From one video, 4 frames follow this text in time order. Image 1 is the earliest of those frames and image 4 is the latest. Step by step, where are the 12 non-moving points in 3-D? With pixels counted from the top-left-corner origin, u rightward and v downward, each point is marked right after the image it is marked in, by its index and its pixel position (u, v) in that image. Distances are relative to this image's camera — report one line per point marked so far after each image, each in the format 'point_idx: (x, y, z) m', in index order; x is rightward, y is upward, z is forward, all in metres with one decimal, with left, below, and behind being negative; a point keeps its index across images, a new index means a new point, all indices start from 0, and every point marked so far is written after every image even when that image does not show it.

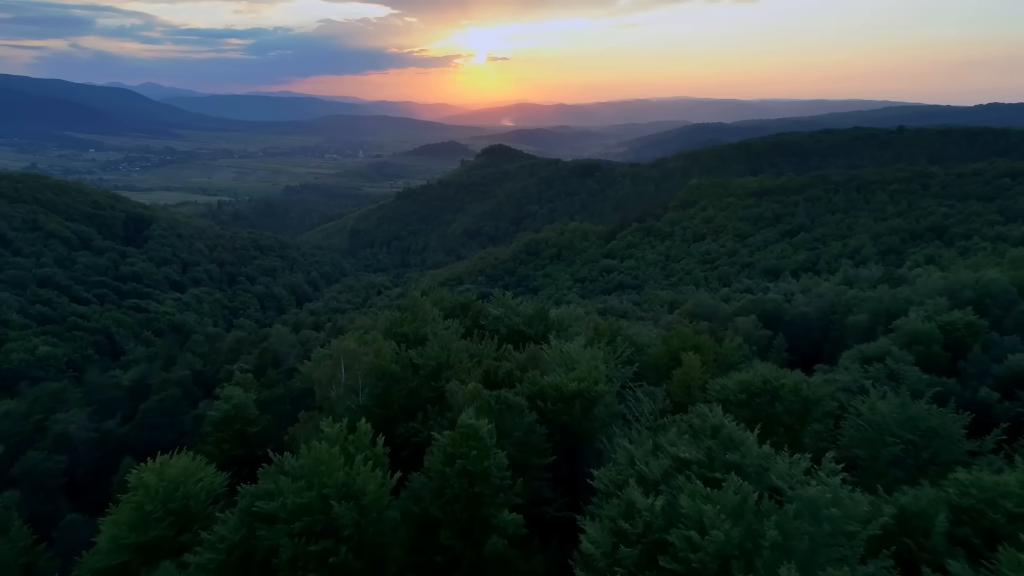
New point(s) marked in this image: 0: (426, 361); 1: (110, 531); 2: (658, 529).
0: (-1.9, -1.6, +16.5) m
1: (-7.0, -4.3, +13.5) m
2: (+1.6, -2.6, +8.4) m
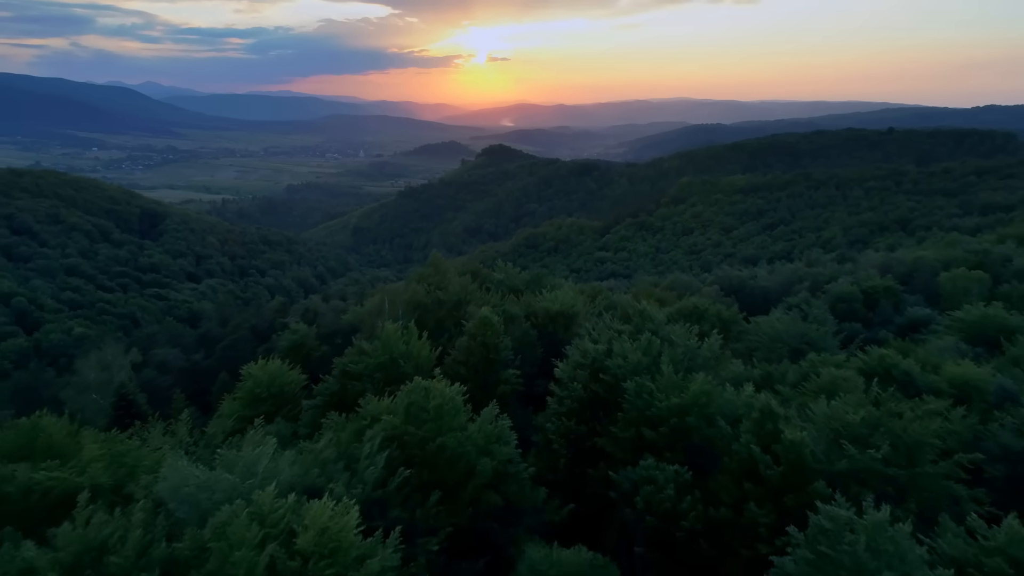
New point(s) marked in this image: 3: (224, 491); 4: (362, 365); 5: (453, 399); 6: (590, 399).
0: (-1.9, -0.3, +22.3) m
1: (-7.0, -2.9, +19.3) m
2: (+1.6, -1.3, +14.3) m
3: (-3.3, -2.4, +9.0) m
4: (-3.2, -1.6, +16.2) m
5: (-0.9, -1.7, +11.6) m
6: (+1.4, -2.0, +13.9) m
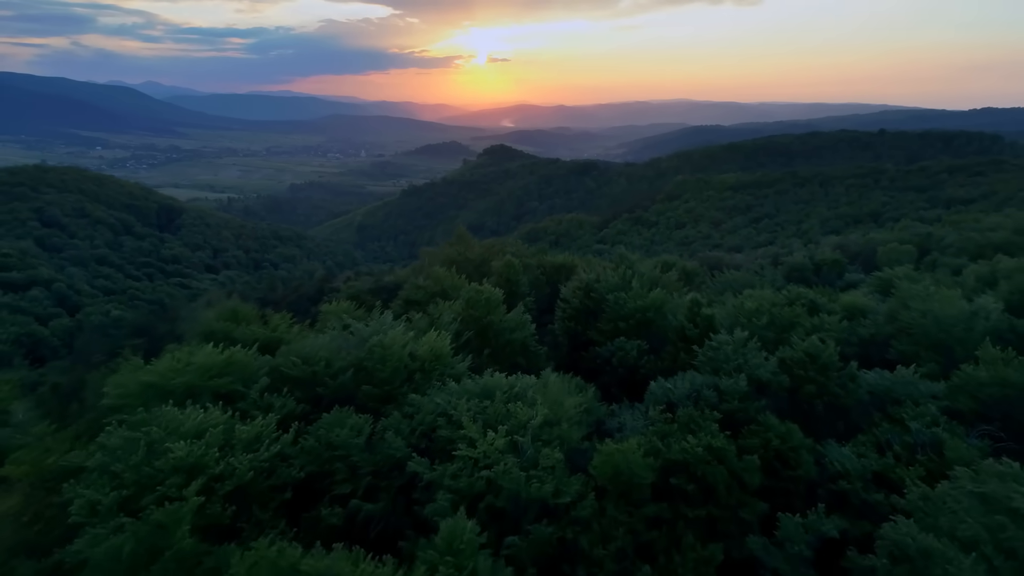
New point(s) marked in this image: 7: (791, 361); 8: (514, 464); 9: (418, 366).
0: (-1.4, +1.2, +28.8) m
1: (-6.5, -1.5, +25.8) m
2: (+2.1, +0.1, +20.7) m
3: (-2.8, -0.9, +15.4) m
4: (-2.7, -0.1, +22.6) m
5: (-0.4, -0.3, +18.0) m
6: (+1.9, -0.6, +20.4) m
7: (+5.1, -1.3, +14.0) m
8: (0.0, -2.3, +10.5) m
9: (-1.7, -1.4, +14.2) m
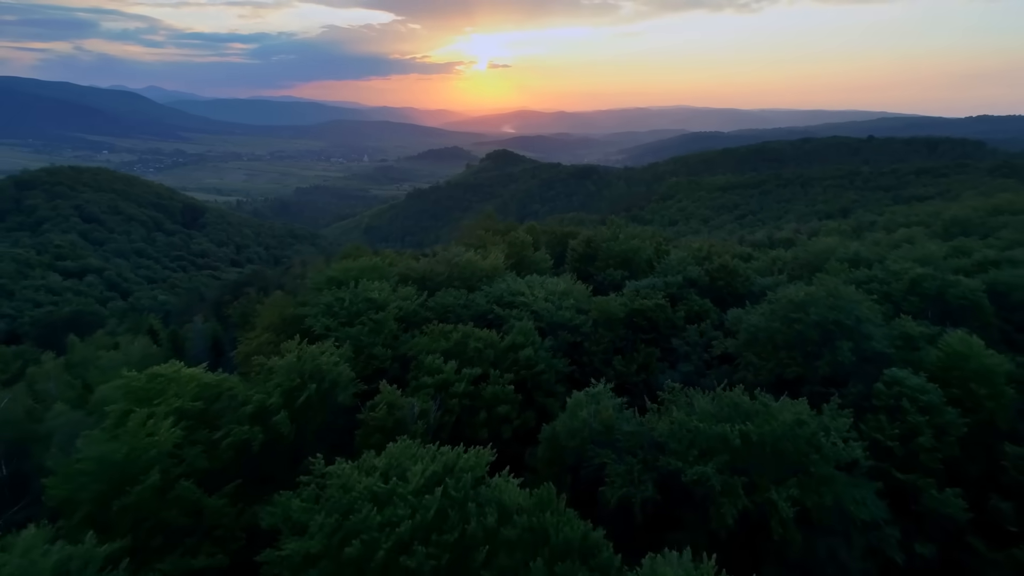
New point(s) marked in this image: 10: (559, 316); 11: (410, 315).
0: (-0.4, +3.0, +37.9) m
1: (-5.6, +0.4, +34.9) m
2: (+3.0, +1.9, +29.9) m
3: (-1.9, +1.0, +24.5) m
4: (-1.7, +1.7, +31.8) m
5: (+0.5, +1.6, +27.1) m
6: (+2.8, +1.3, +29.5) m
7: (+6.0, +0.5, +23.2) m
8: (+0.9, -0.4, +19.6) m
9: (-0.8, +0.5, +23.4) m
10: (+1.2, -0.7, +19.2) m
11: (-2.6, -0.7, +19.7) m
